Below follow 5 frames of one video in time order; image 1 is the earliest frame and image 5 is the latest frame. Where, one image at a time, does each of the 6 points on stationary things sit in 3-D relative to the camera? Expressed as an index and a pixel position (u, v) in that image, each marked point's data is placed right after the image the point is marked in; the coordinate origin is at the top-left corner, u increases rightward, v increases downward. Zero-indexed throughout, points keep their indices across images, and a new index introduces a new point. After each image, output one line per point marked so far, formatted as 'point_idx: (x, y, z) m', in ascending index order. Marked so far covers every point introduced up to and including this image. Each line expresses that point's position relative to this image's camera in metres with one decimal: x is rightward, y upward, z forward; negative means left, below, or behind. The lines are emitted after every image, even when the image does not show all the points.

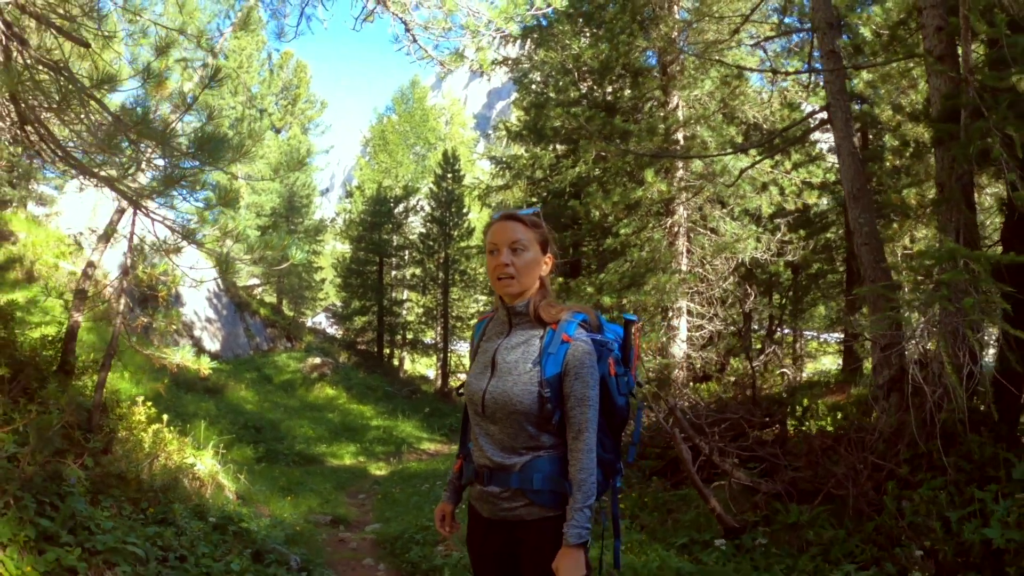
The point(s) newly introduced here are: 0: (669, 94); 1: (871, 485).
0: (+2.9, +3.6, +14.1) m
1: (+2.9, -1.6, +6.1) m
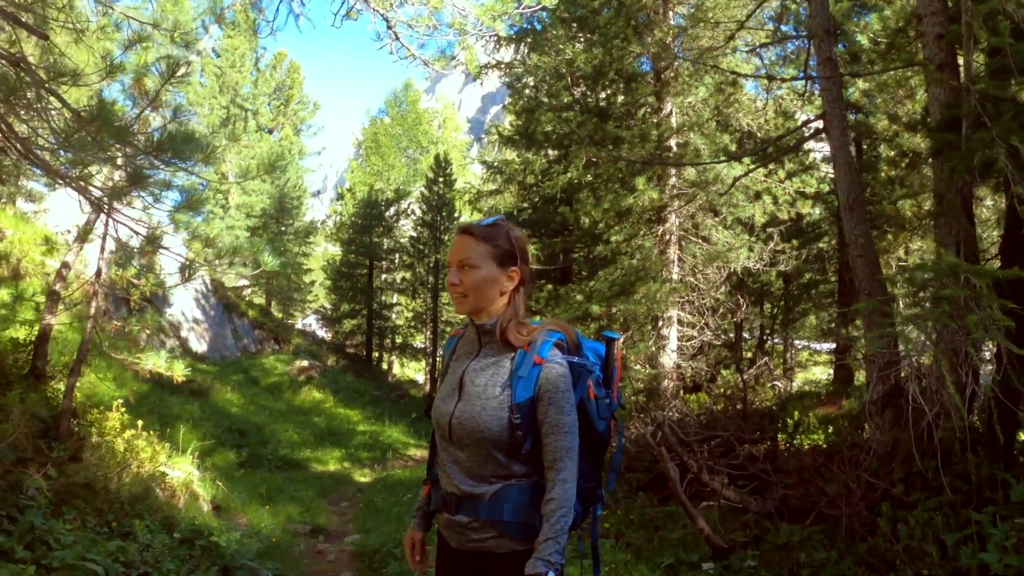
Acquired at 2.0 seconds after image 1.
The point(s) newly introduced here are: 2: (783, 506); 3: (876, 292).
0: (+2.8, +3.4, +14.1) m
1: (+2.8, -1.7, +6.0) m
2: (+2.4, -2.0, +6.8) m
3: (+3.7, 0.0, +7.8) m
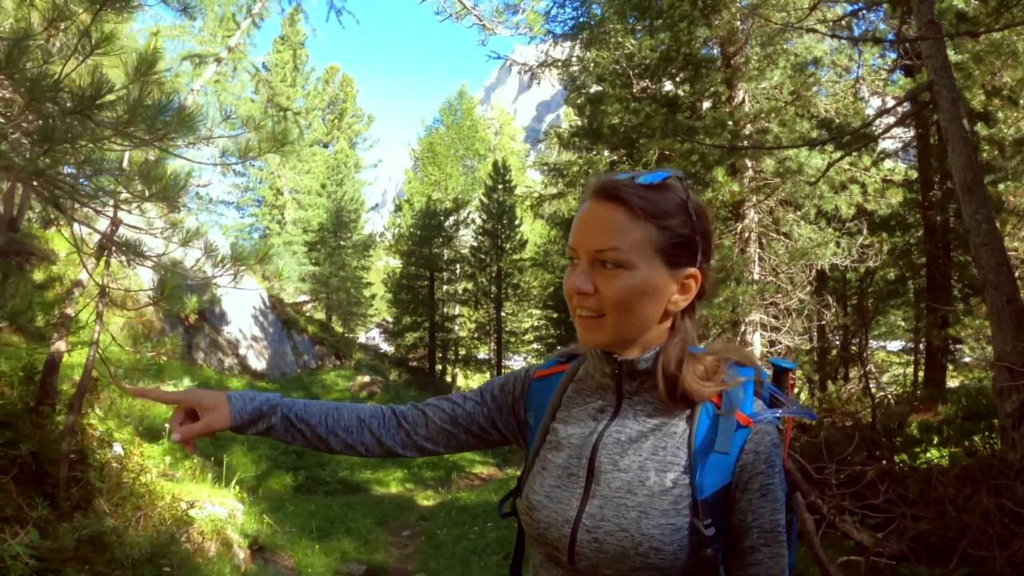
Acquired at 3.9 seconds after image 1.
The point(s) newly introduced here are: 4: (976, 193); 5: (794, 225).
0: (+3.8, +3.4, +13.0) m
1: (+3.3, -1.7, +4.9) m
2: (+3.0, -1.9, +5.7) m
3: (+4.3, 0.0, +6.6) m
4: (+4.1, +0.8, +6.8) m
5: (+4.6, +1.0, +12.5) m
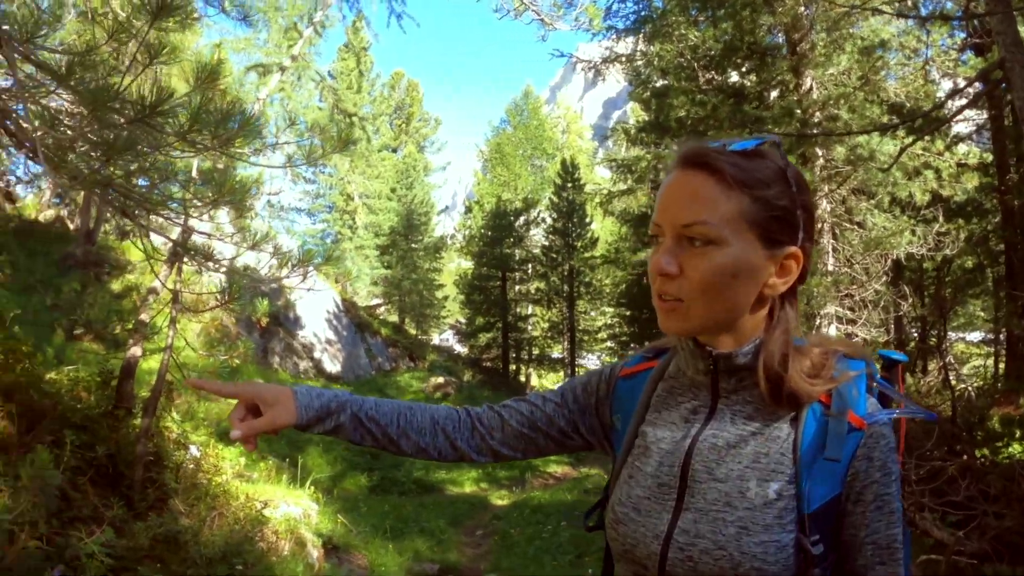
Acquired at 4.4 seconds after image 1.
0: (+4.7, +3.5, +12.6) m
1: (+3.6, -1.6, +4.6) m
2: (+3.4, -1.9, +5.5) m
3: (+4.7, +0.1, +6.2) m
4: (+4.6, +1.0, +6.4) m
5: (+5.6, +1.2, +12.1) m
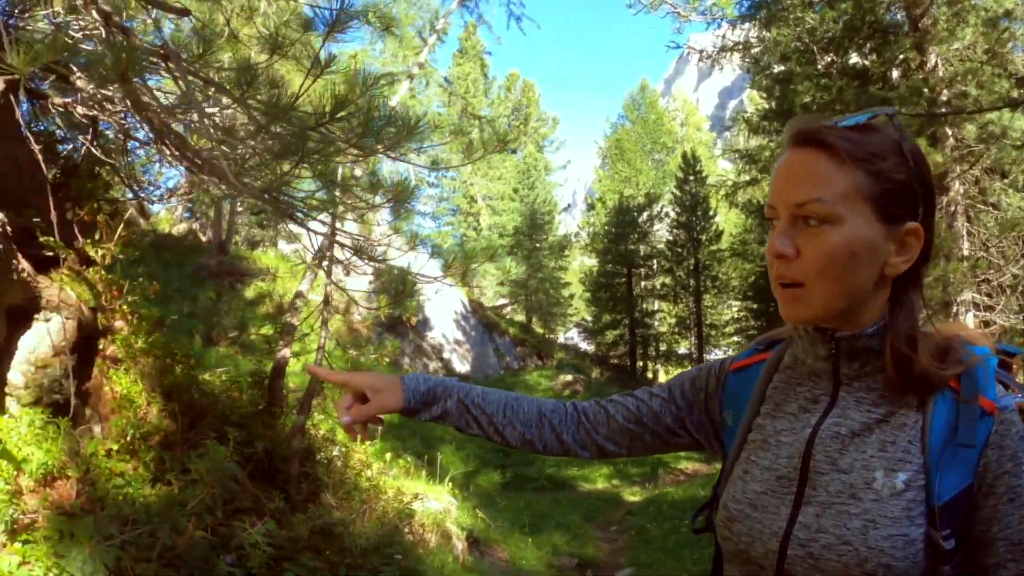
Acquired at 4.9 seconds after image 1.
0: (+6.4, +3.7, +12.1) m
1: (+4.2, -1.4, +4.4) m
2: (+4.2, -1.7, +5.3) m
3: (+5.5, +0.3, +5.7) m
4: (+5.4, +1.1, +6.0) m
5: (+7.3, +1.4, +11.4) m
